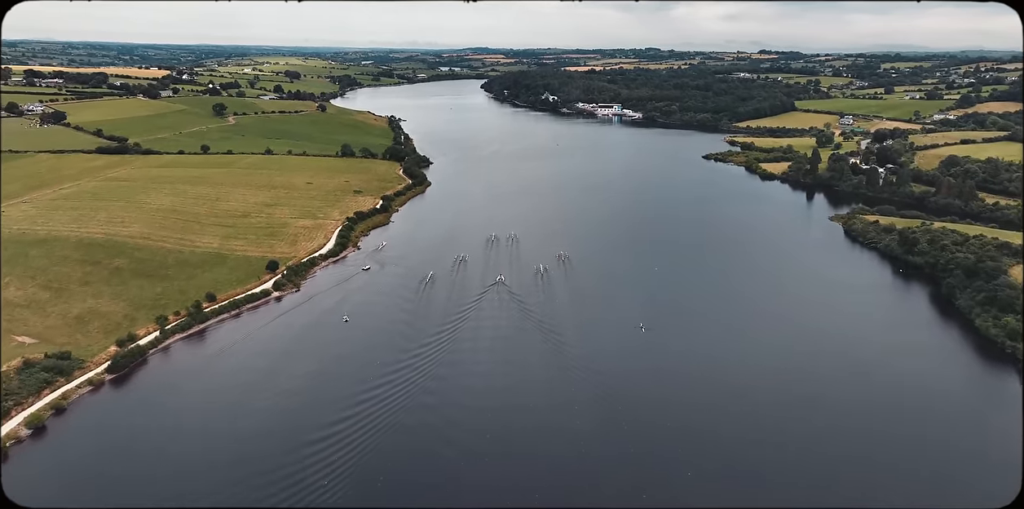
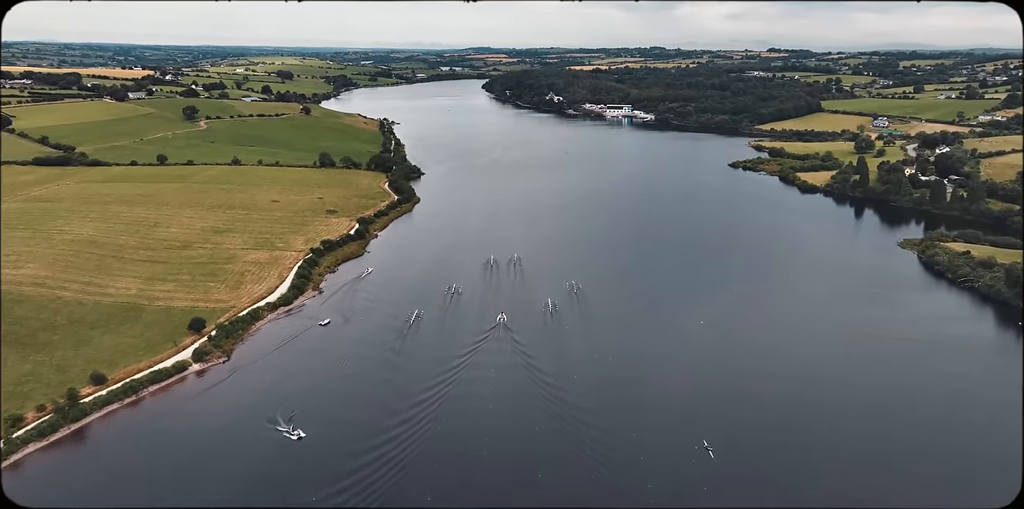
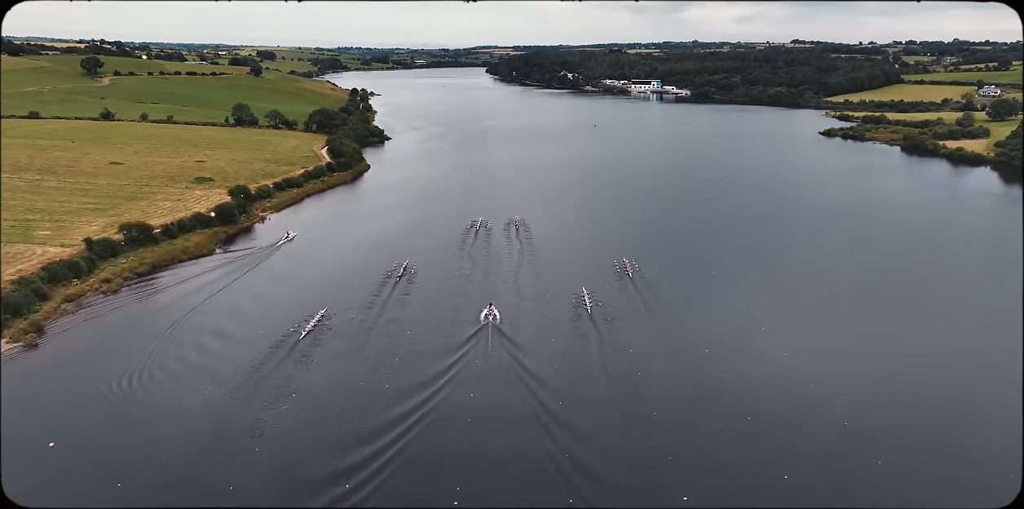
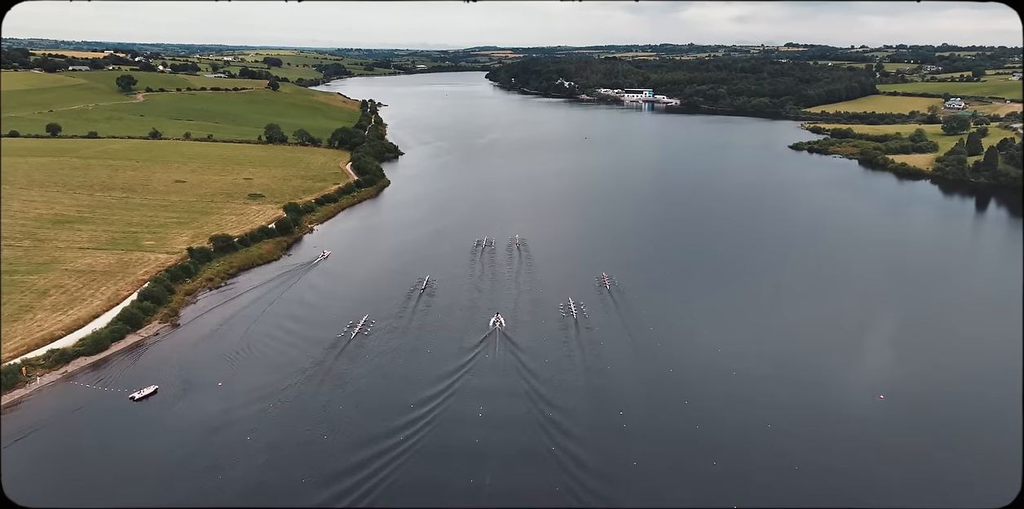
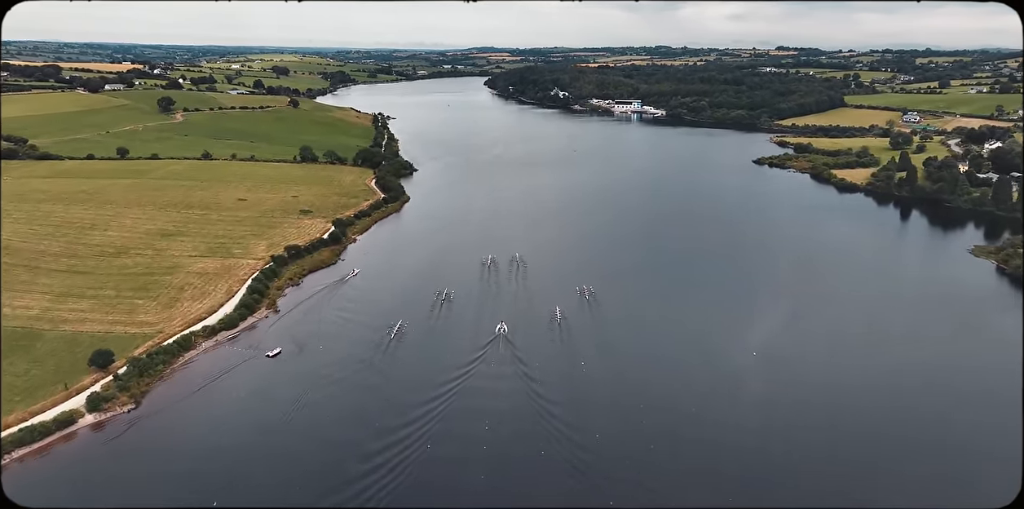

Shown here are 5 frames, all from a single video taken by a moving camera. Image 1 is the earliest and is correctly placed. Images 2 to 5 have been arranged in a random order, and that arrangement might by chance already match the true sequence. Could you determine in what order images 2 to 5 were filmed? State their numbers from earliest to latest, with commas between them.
2, 5, 4, 3
